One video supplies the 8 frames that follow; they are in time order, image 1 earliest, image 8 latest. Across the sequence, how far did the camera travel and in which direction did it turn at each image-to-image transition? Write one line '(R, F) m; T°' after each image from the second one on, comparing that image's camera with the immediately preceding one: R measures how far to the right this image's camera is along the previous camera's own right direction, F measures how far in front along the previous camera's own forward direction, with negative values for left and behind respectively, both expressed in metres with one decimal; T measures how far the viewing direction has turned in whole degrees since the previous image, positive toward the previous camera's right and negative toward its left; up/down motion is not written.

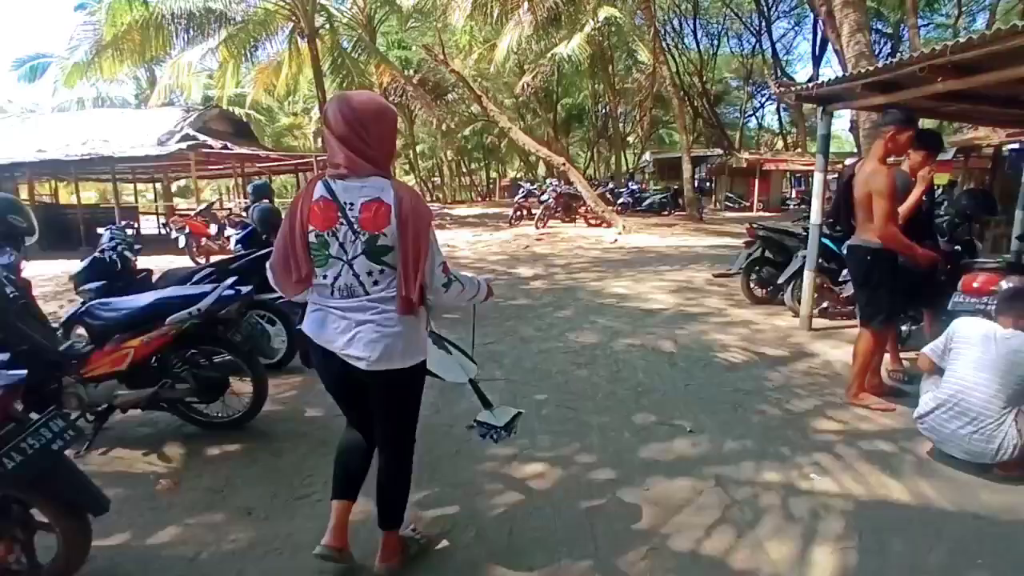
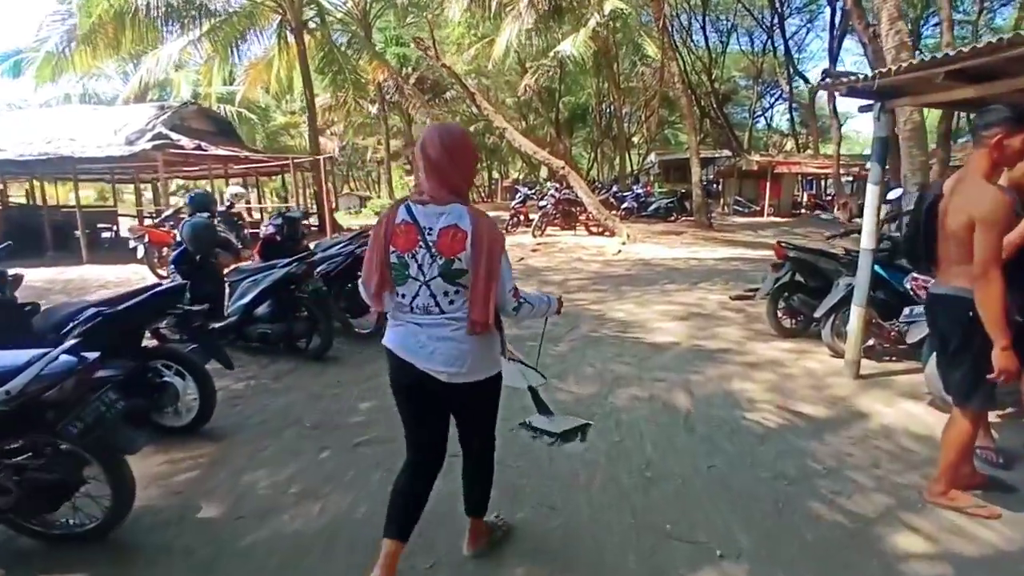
(+0.2, +1.1) m; 0°
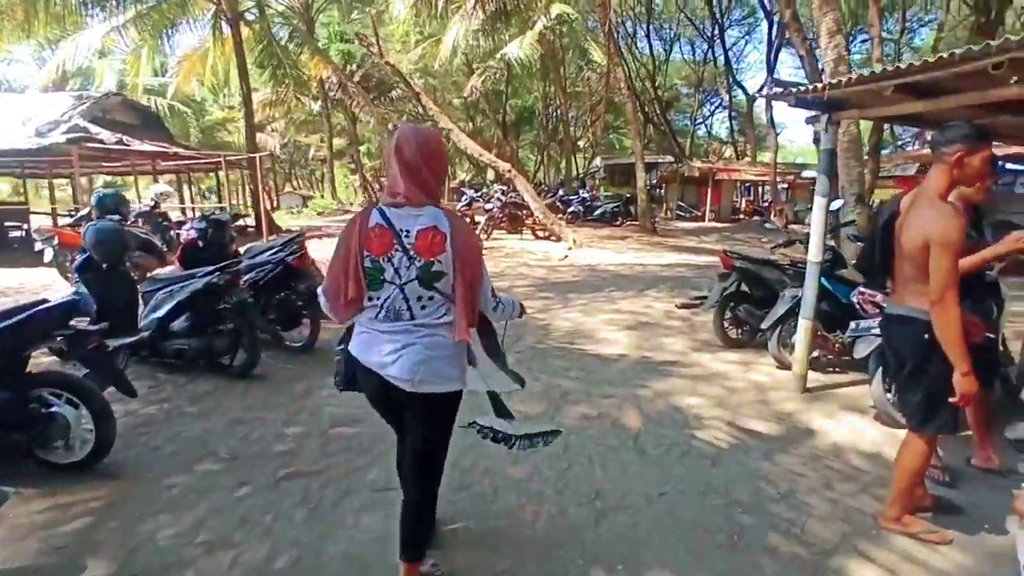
(0.0, +0.3) m; +5°
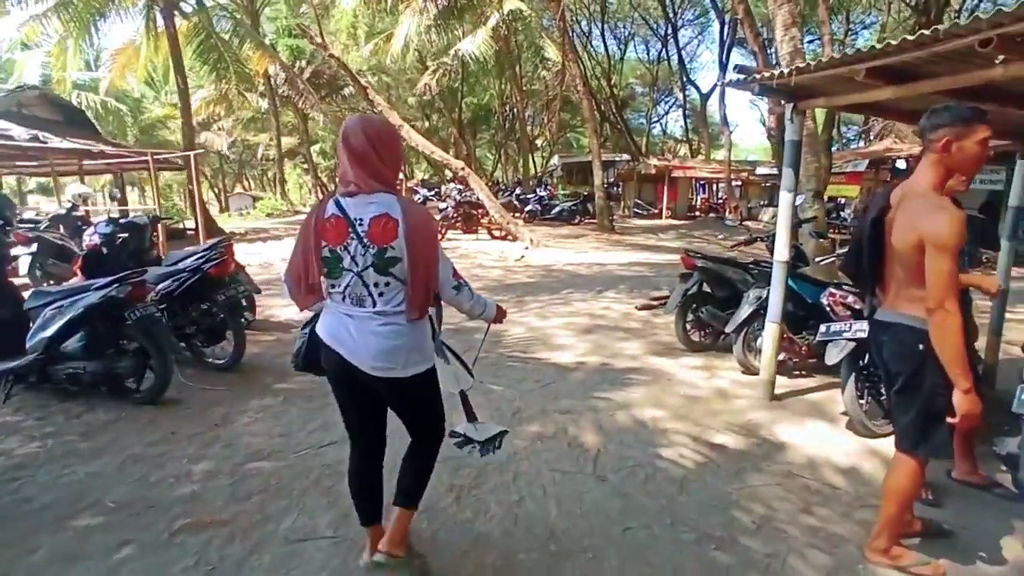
(+0.1, +0.5) m; +4°
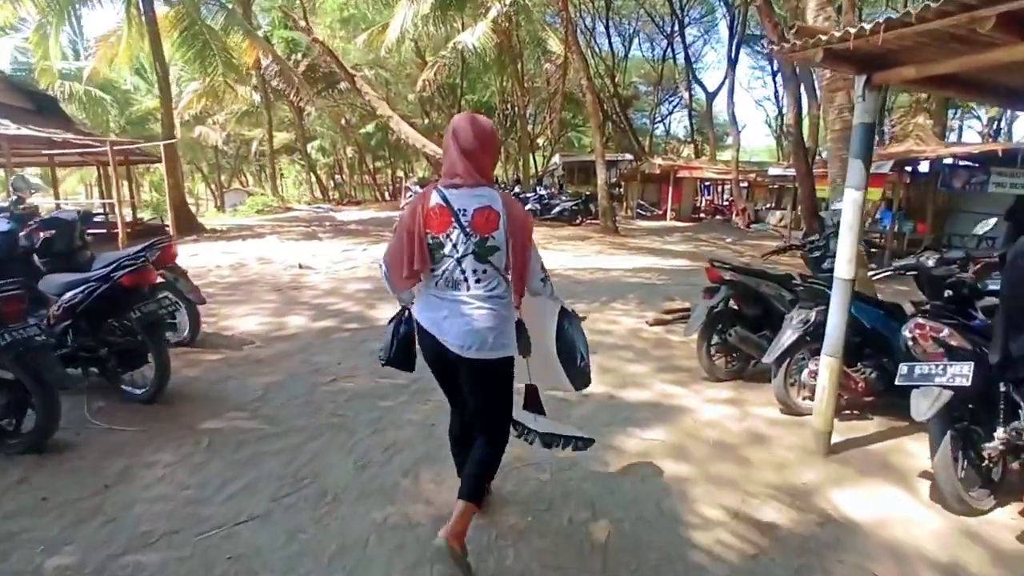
(+0.1, +1.0) m; 0°
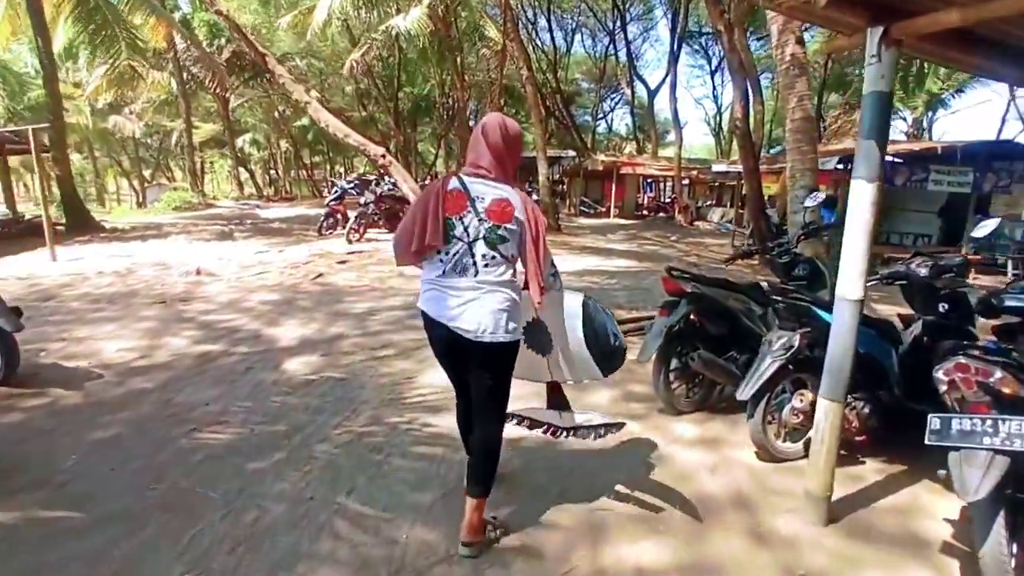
(+0.2, +1.0) m; +5°
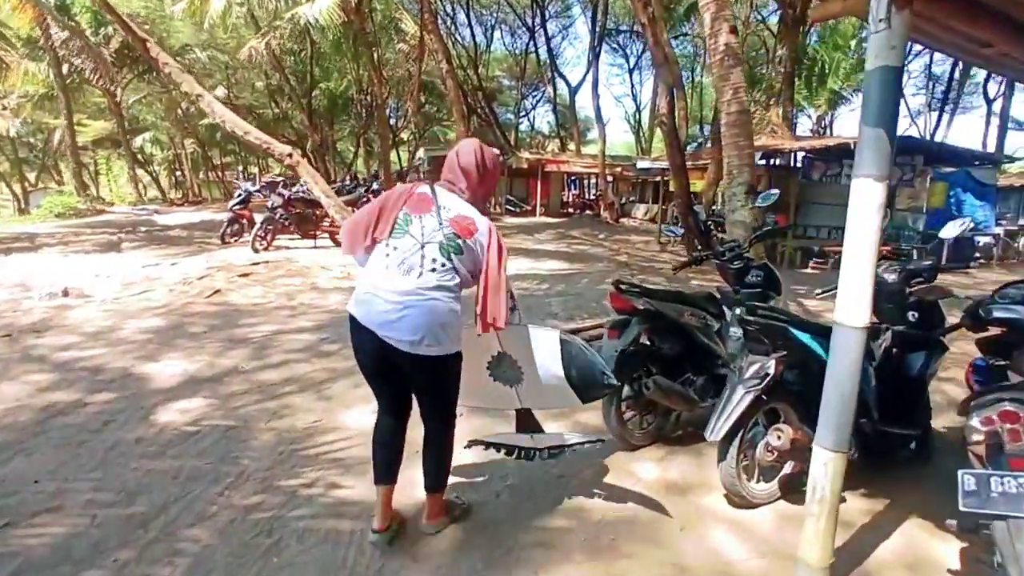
(0.0, +0.7) m; +7°
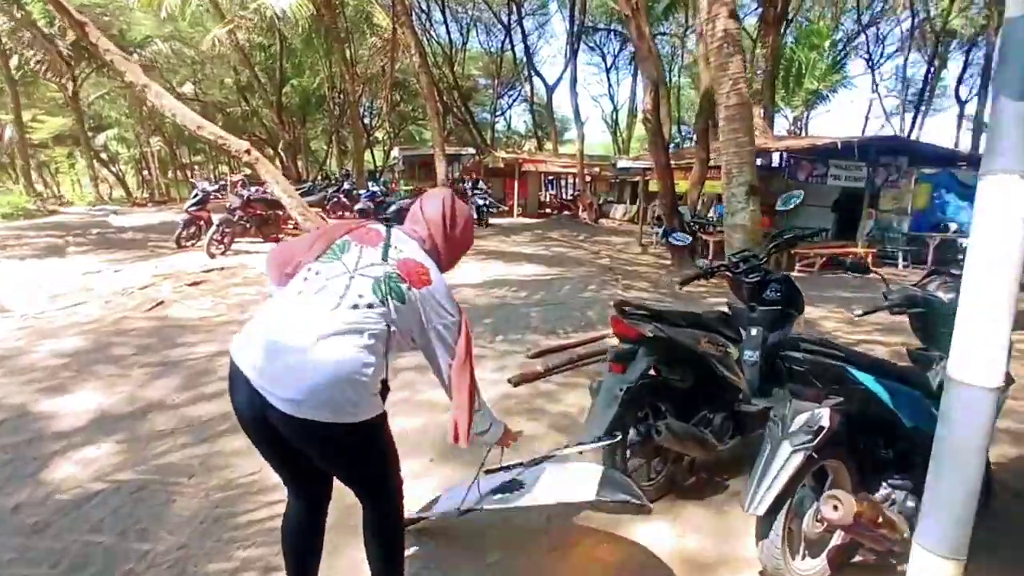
(0.0, +0.7) m; +2°
